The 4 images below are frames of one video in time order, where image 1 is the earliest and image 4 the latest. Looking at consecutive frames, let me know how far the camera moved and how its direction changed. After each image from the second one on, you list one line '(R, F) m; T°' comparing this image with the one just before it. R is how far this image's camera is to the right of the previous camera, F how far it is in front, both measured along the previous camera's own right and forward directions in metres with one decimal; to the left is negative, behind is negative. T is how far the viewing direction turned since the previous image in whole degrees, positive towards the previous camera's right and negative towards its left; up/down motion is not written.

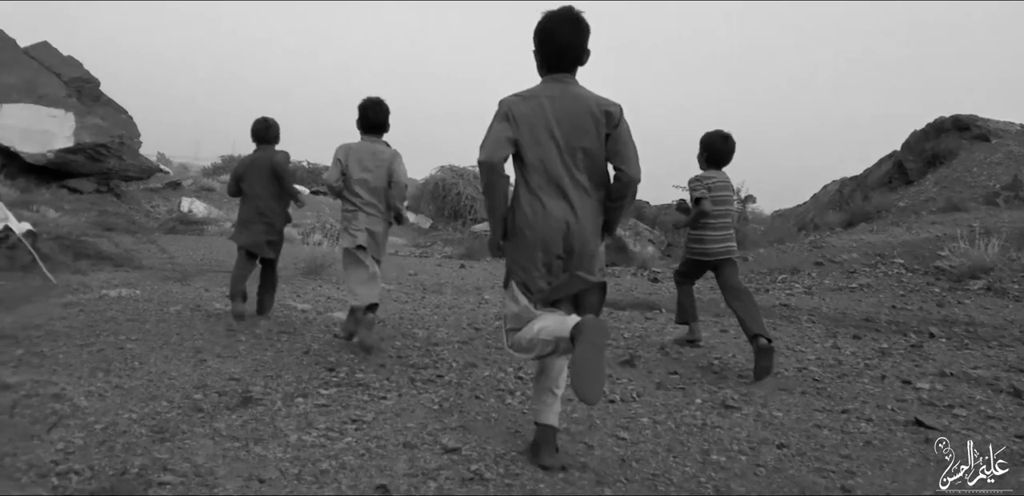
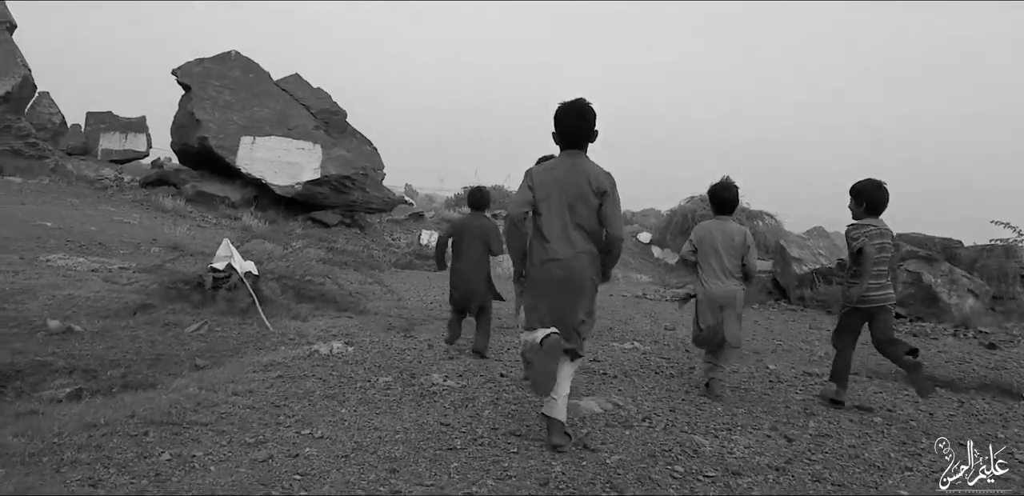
(-0.3, +1.3) m; -16°
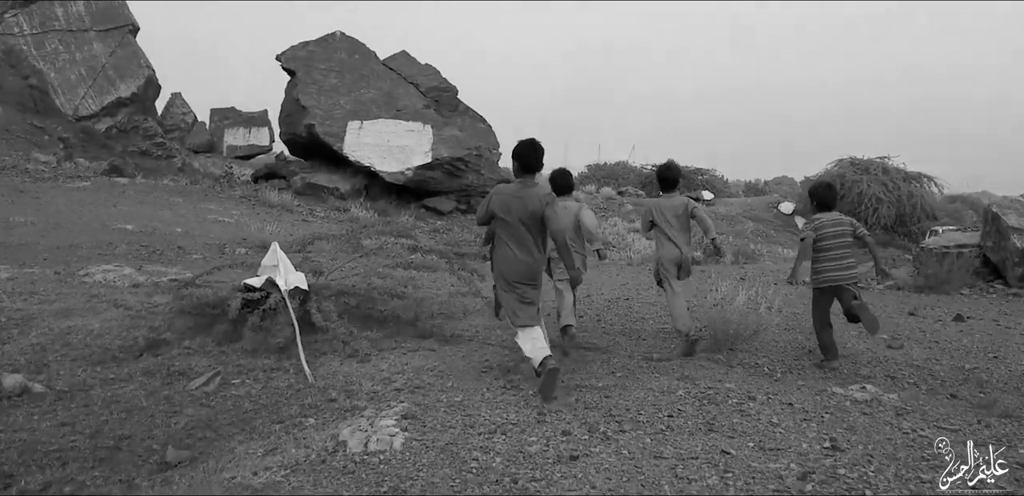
(-0.1, +2.1) m; -9°
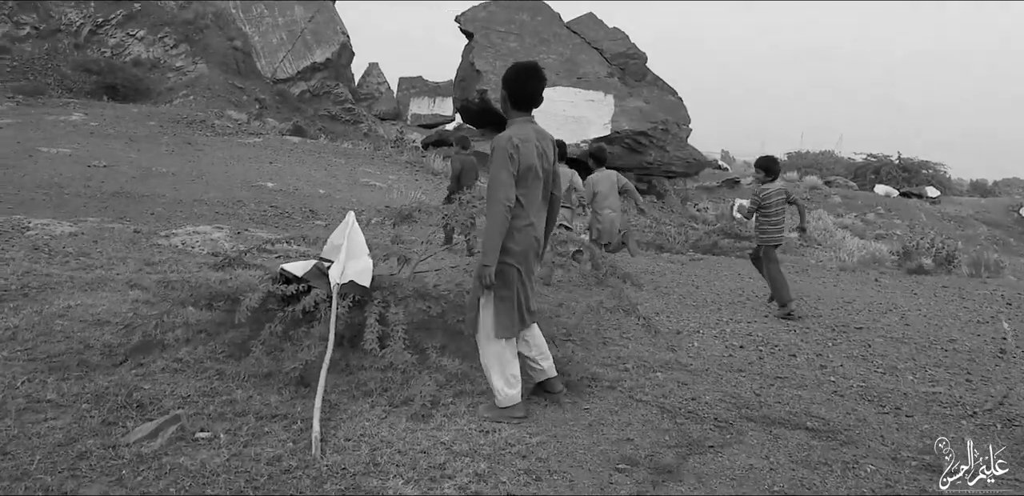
(0.0, +1.9) m; -12°
